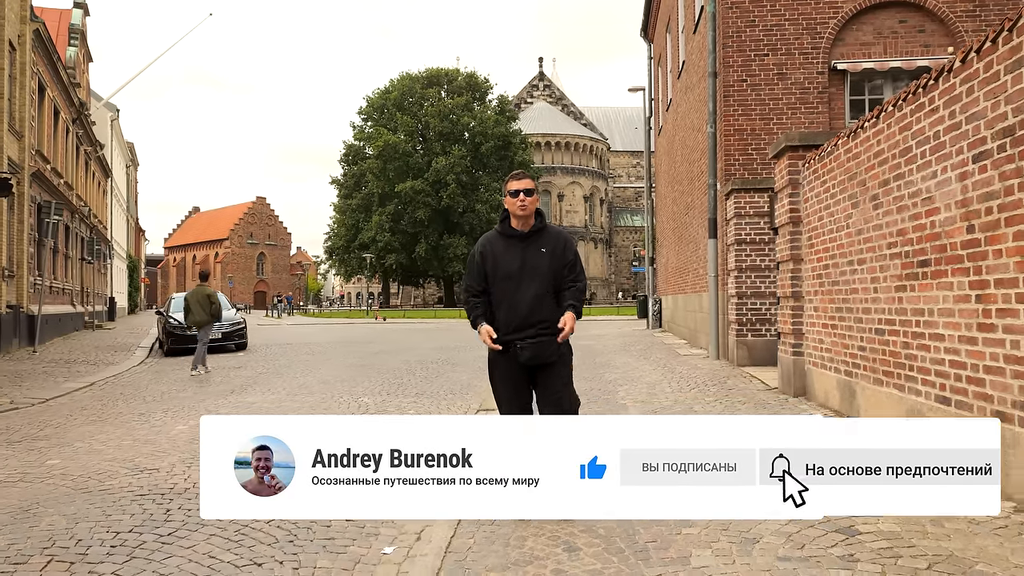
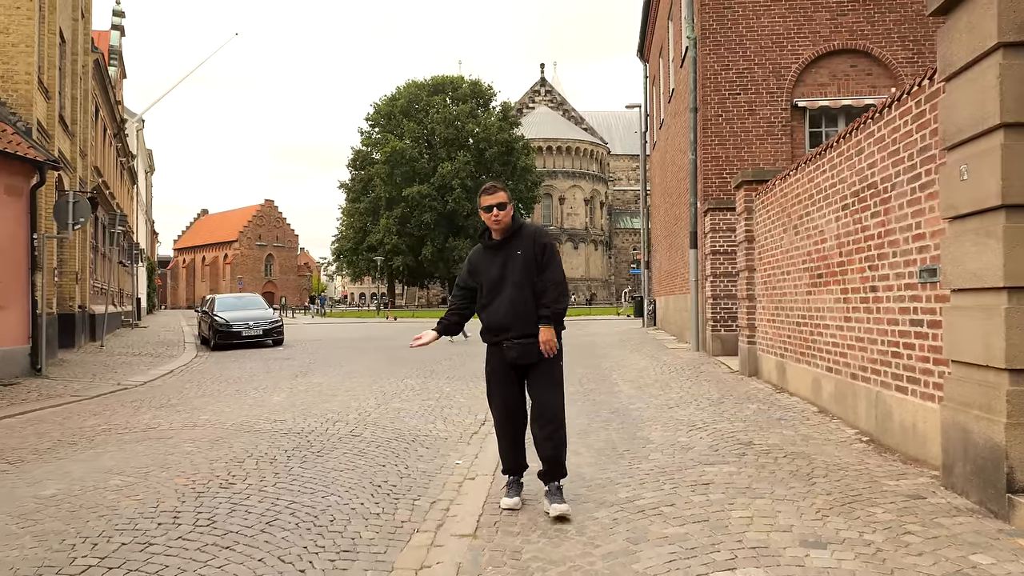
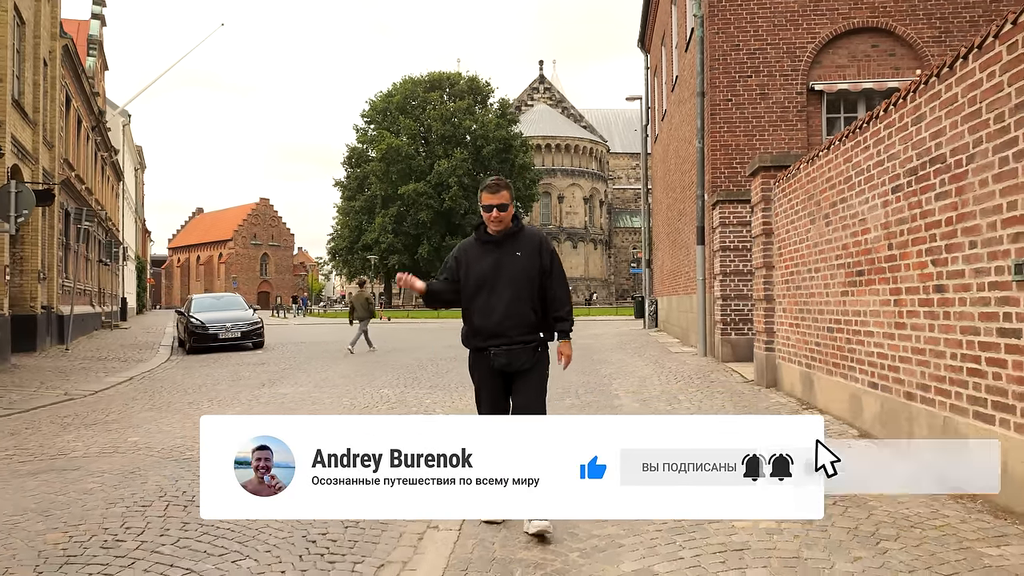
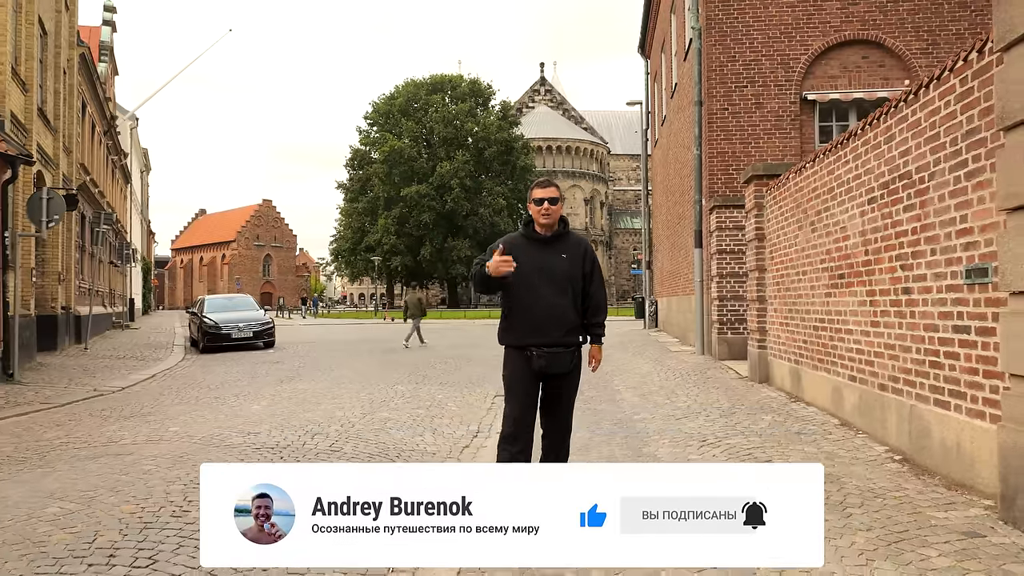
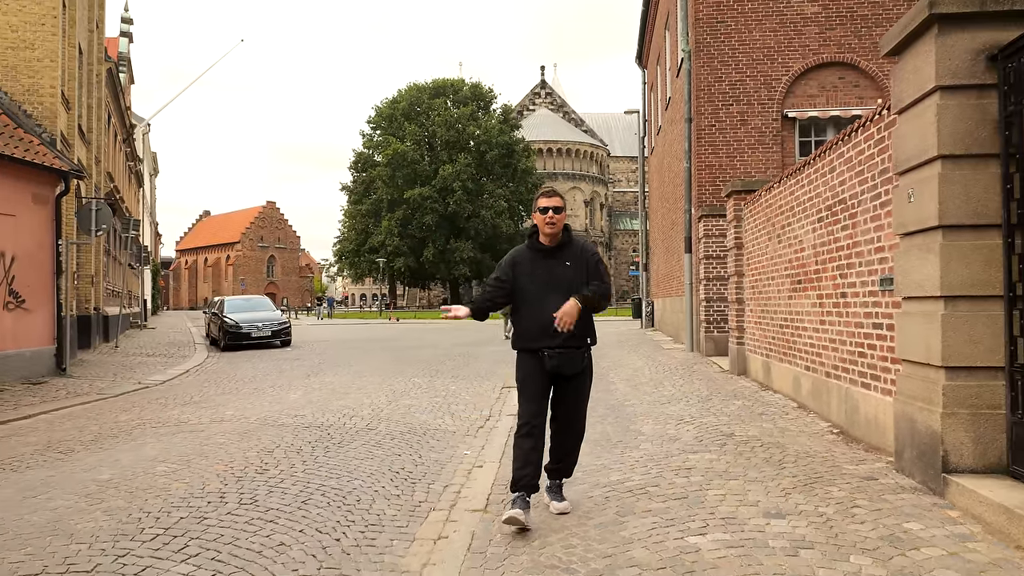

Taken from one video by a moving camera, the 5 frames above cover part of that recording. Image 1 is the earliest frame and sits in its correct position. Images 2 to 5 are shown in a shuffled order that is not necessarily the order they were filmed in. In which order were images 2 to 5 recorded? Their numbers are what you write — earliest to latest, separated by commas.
3, 4, 2, 5
